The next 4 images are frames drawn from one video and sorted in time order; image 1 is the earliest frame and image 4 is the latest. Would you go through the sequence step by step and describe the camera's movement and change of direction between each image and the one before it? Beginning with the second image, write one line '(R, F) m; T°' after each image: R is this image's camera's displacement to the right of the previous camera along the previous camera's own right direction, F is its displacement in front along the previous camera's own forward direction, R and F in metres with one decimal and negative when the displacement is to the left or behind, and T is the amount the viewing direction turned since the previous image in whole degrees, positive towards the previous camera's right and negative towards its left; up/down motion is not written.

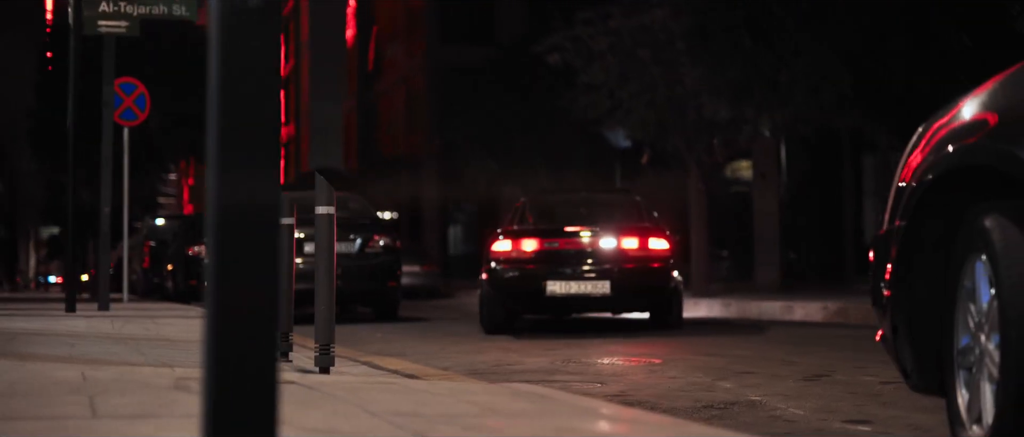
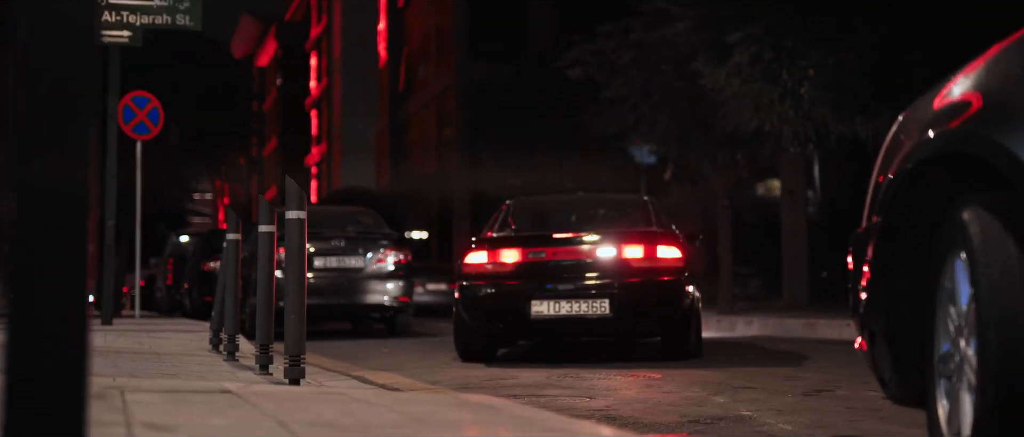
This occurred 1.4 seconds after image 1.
(+0.3, +0.3) m; -1°
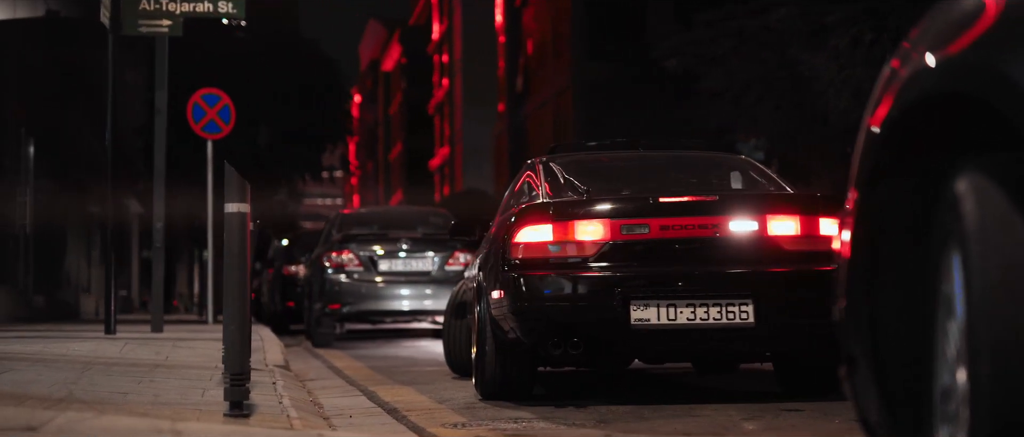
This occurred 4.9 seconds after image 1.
(+0.6, +1.2) m; -5°
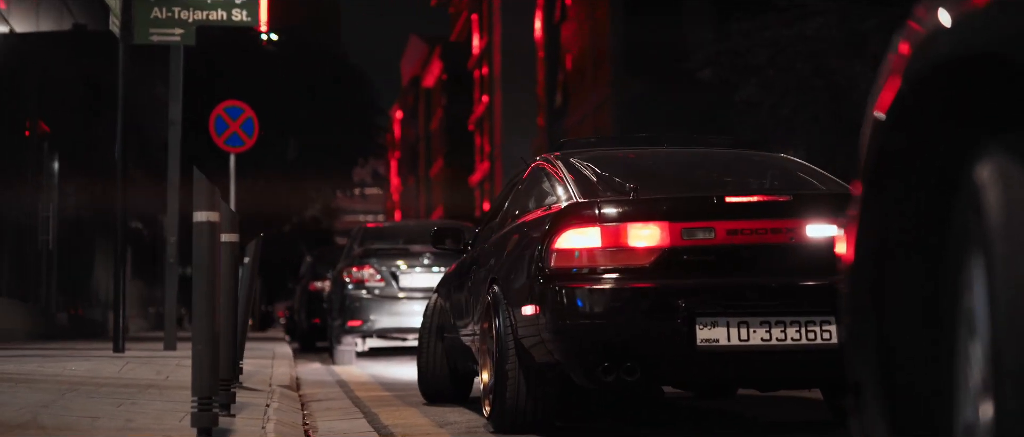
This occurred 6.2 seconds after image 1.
(+0.2, +0.5) m; -2°
